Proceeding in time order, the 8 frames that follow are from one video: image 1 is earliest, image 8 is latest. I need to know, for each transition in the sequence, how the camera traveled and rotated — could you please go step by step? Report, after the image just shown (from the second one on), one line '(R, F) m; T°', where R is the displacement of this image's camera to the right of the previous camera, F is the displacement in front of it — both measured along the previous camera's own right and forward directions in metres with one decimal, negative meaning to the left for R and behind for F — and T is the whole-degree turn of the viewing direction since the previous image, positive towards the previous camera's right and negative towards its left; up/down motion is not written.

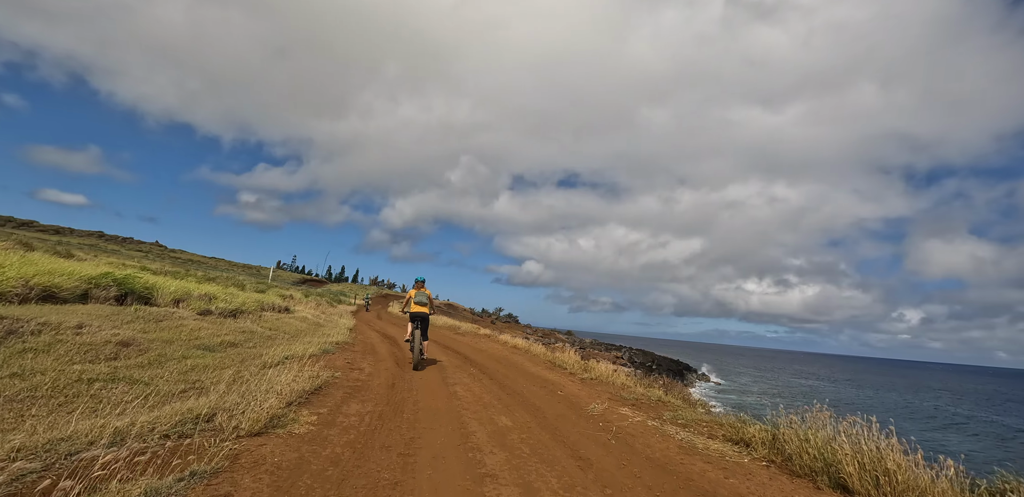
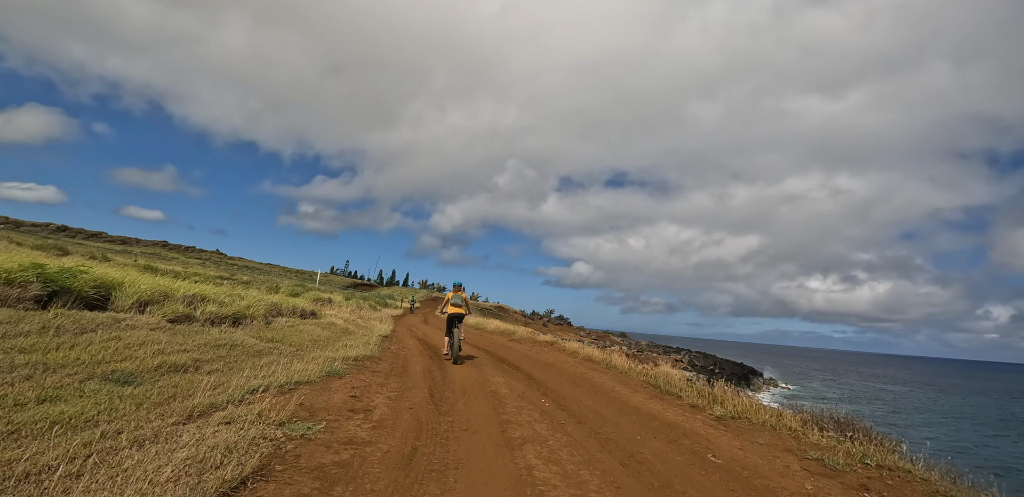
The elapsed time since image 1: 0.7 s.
(-0.3, +1.5) m; -6°
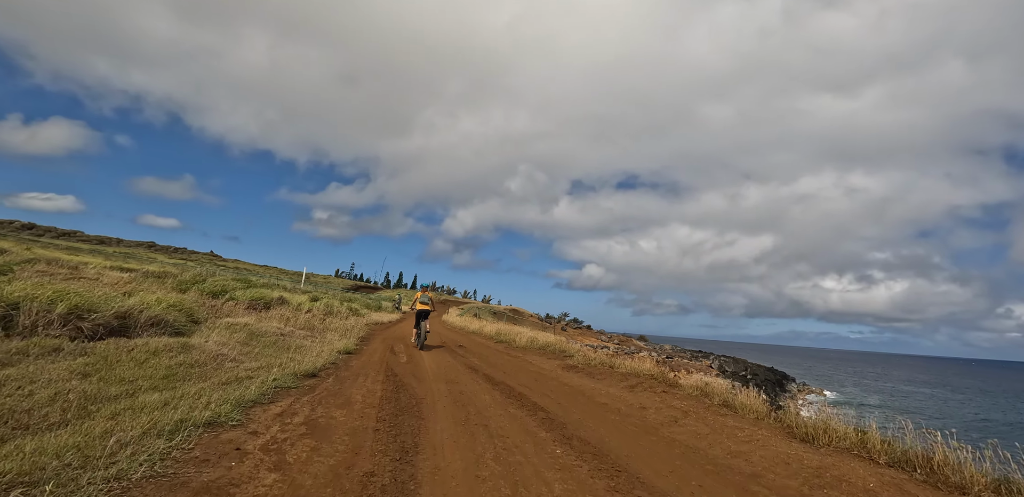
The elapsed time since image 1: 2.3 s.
(-0.4, +3.6) m; -2°
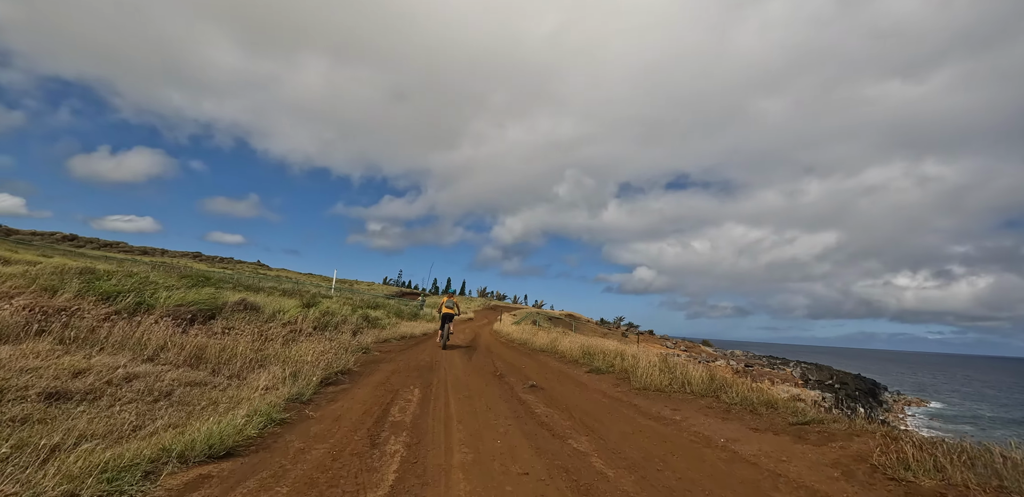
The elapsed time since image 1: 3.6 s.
(-0.5, +2.9) m; -6°
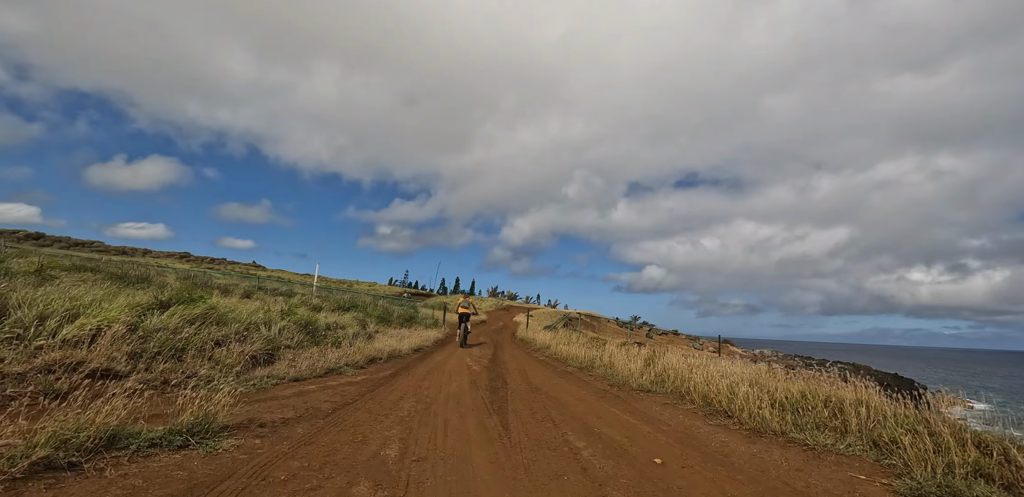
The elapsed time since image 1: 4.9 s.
(-0.4, +2.8) m; -1°
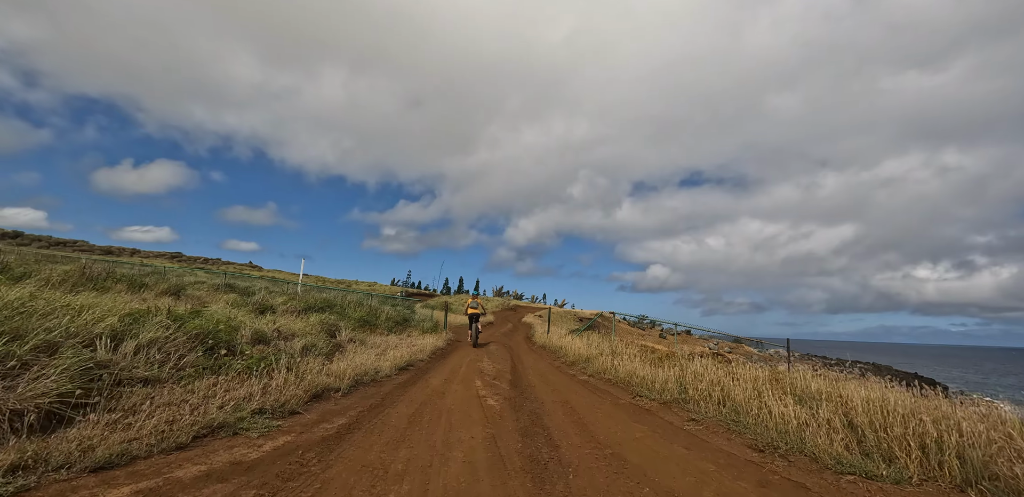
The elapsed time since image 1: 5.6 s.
(-0.2, +1.4) m; -1°
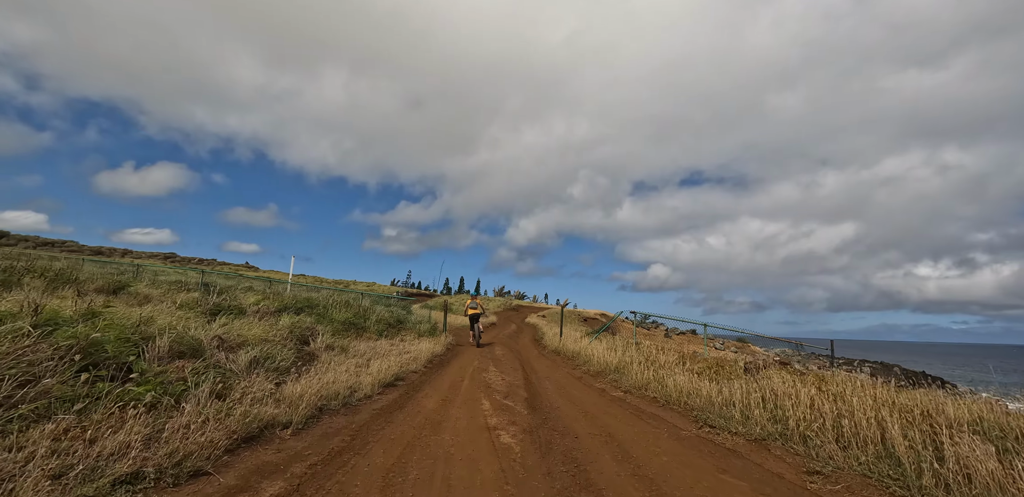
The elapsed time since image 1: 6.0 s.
(-0.1, +0.7) m; 0°
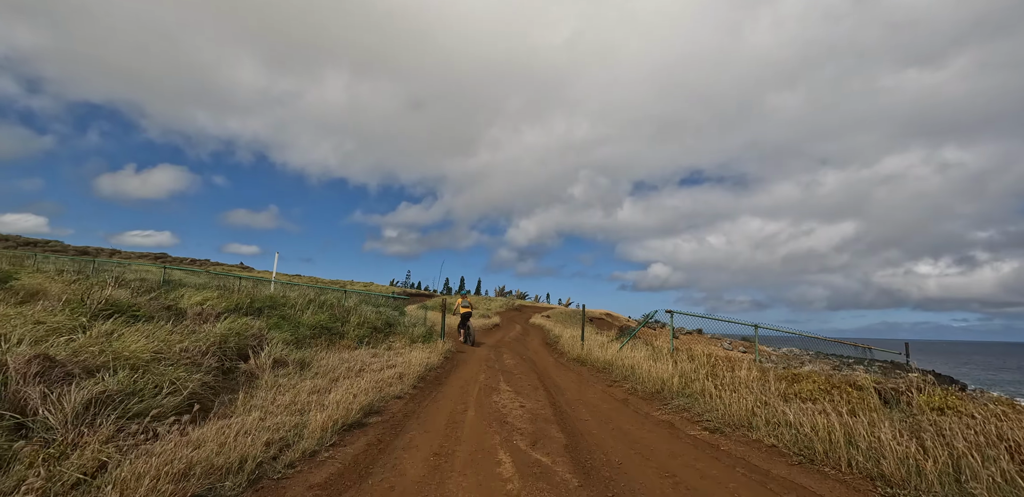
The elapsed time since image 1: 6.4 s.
(-0.1, +0.9) m; 0°
